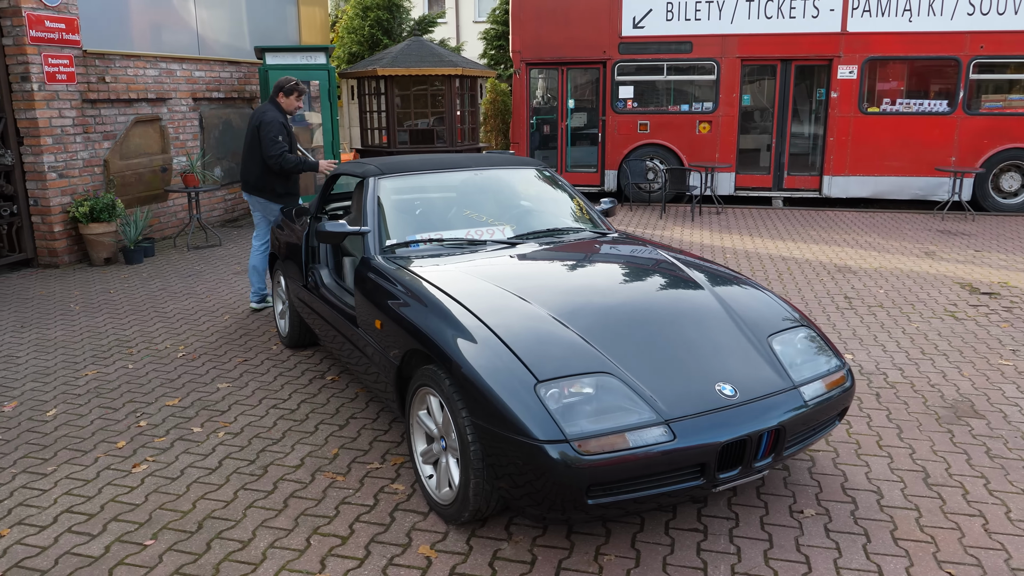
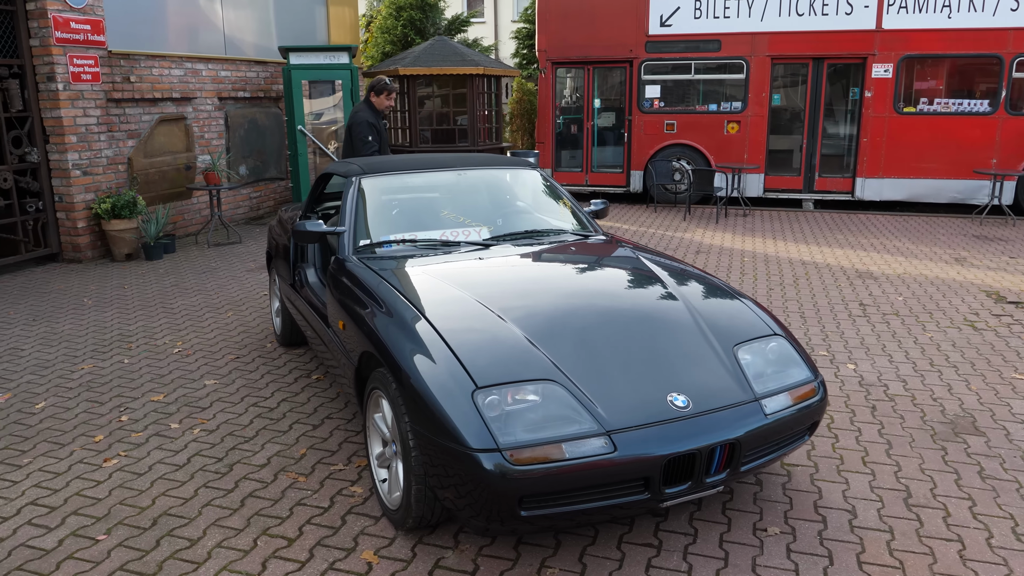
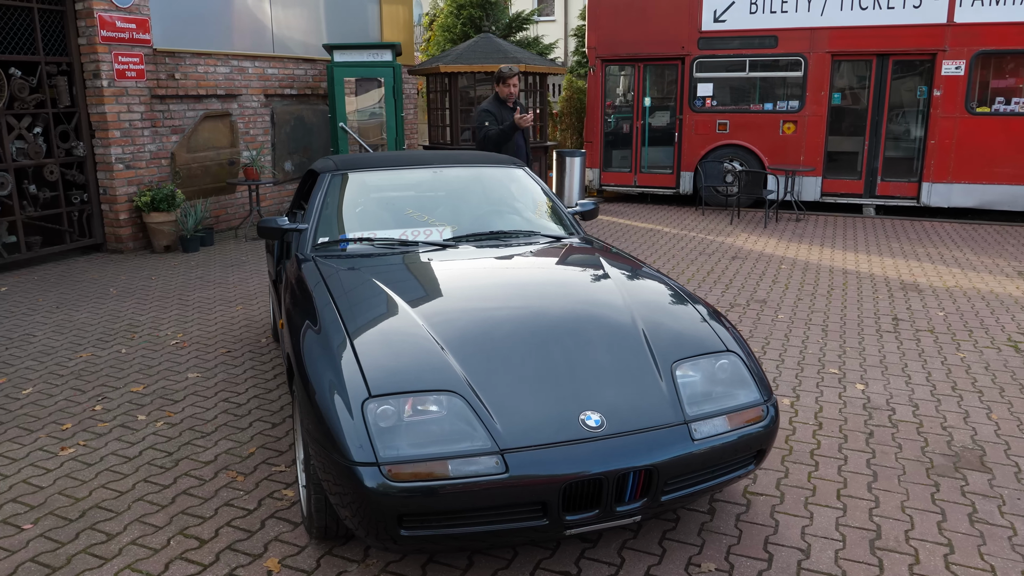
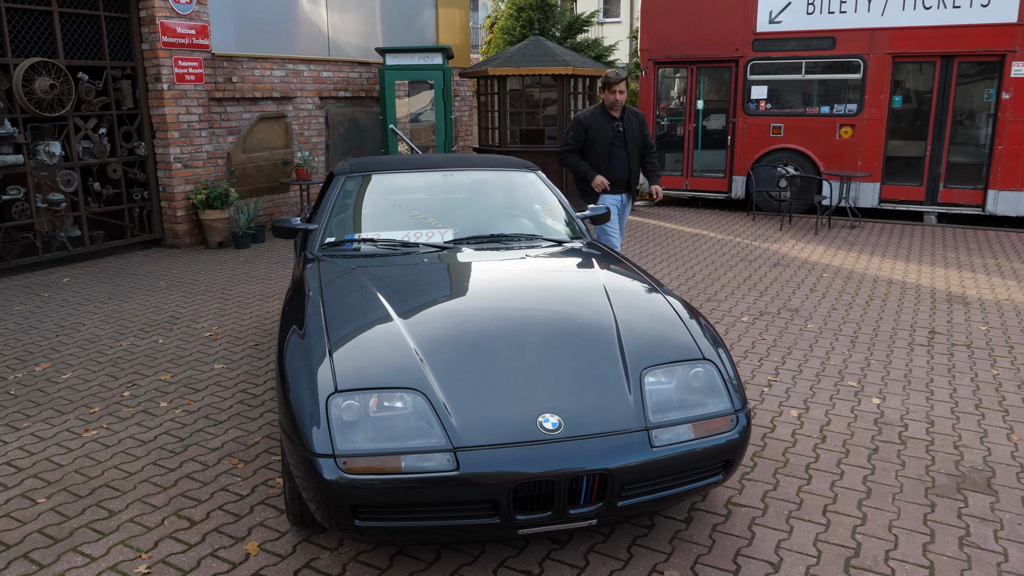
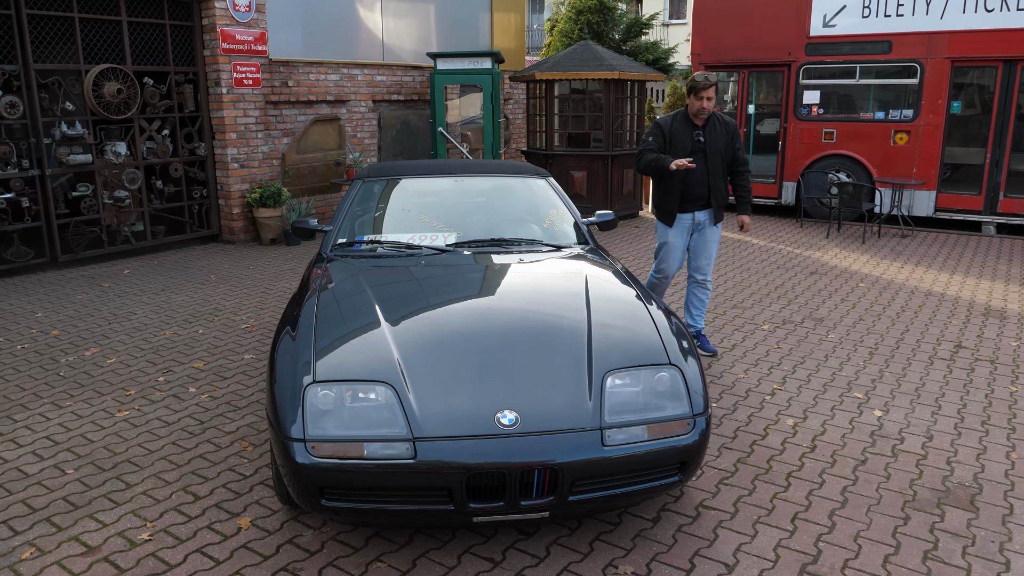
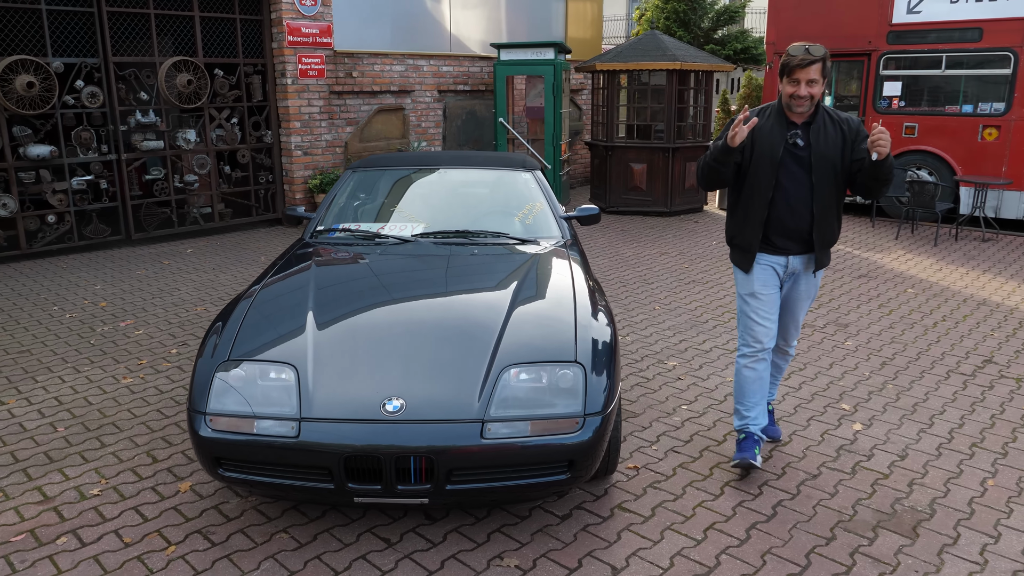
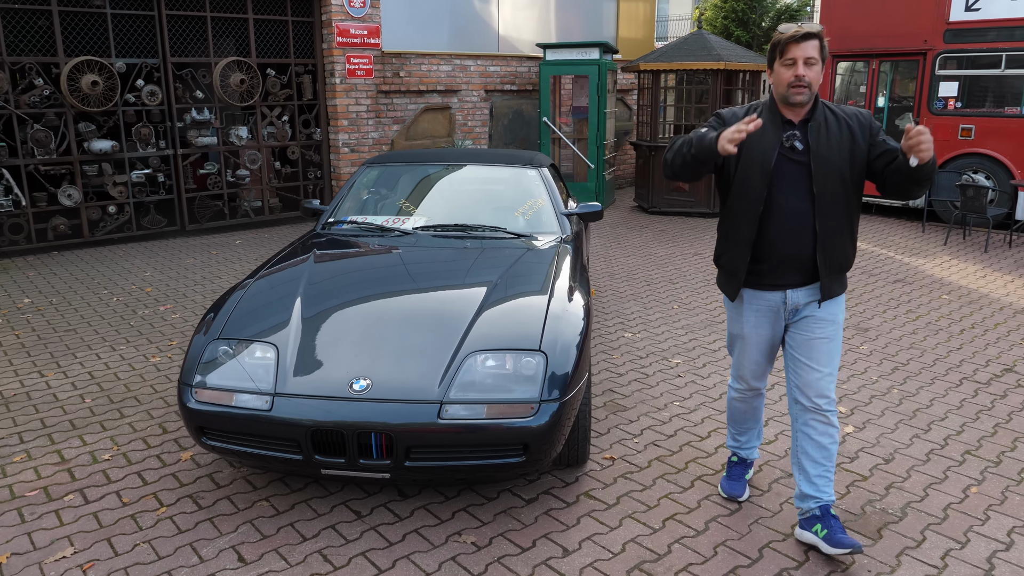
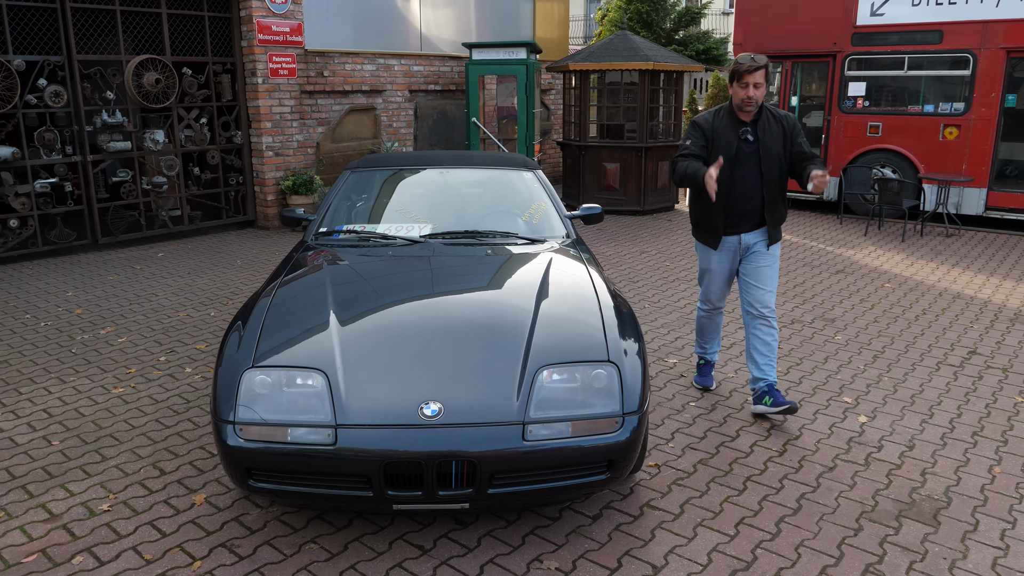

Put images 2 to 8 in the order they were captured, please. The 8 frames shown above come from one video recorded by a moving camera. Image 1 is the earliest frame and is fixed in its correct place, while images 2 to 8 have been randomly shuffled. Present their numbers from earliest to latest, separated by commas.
2, 3, 4, 5, 8, 6, 7
